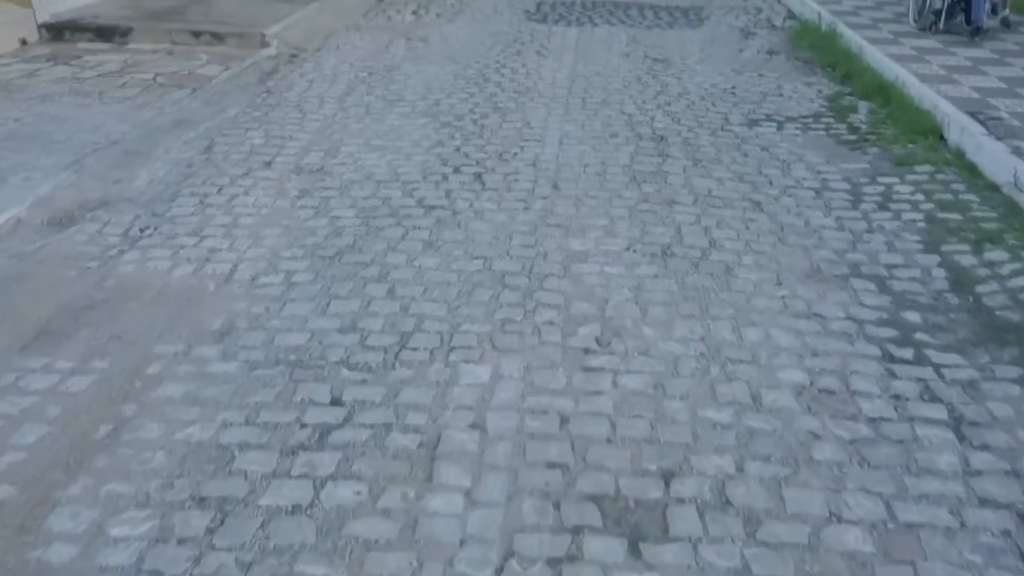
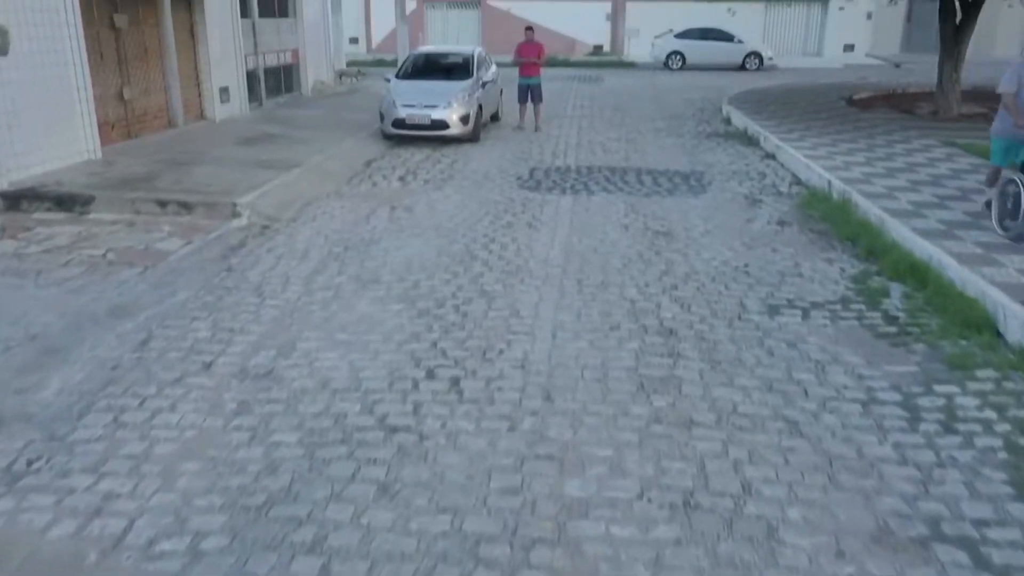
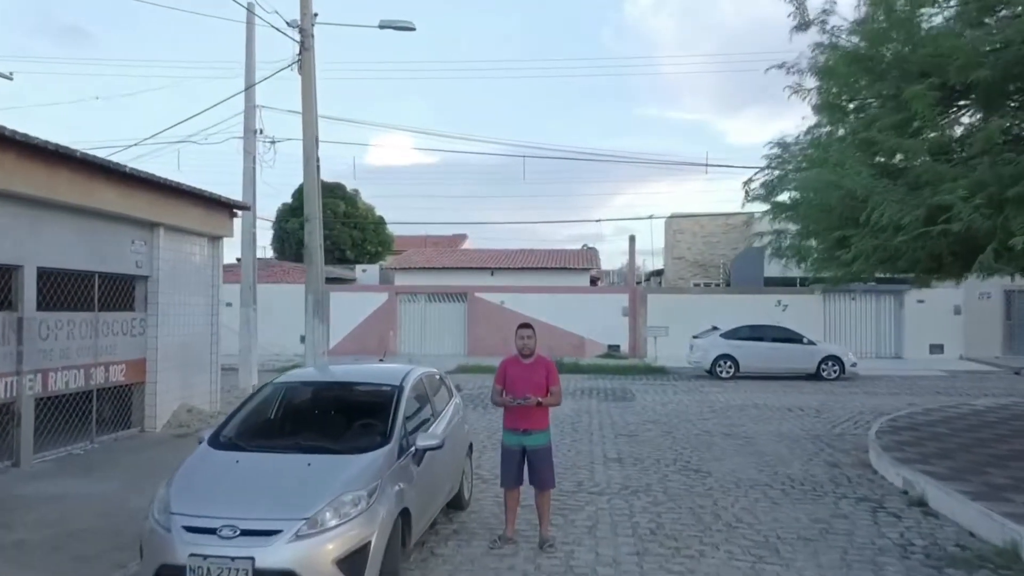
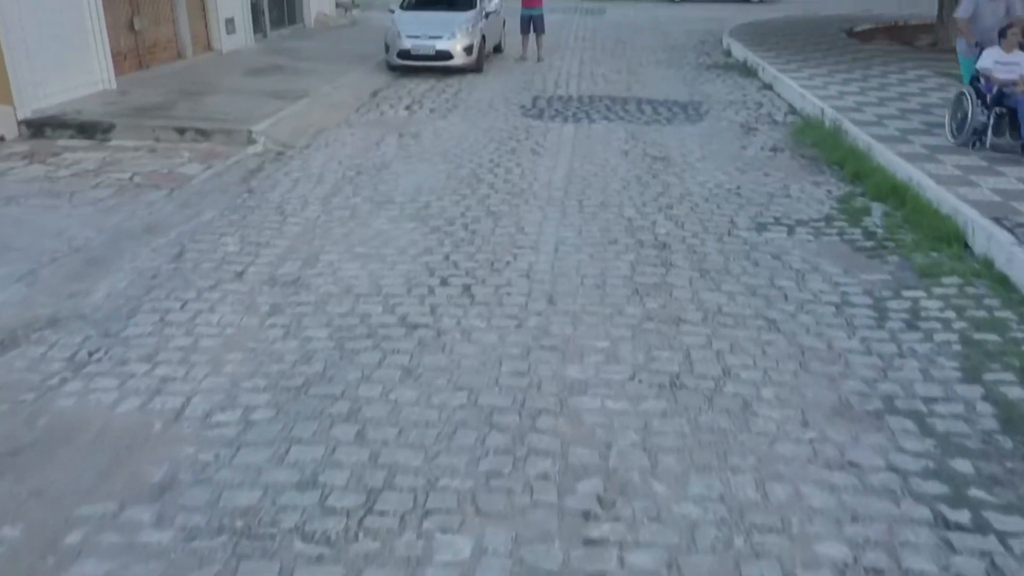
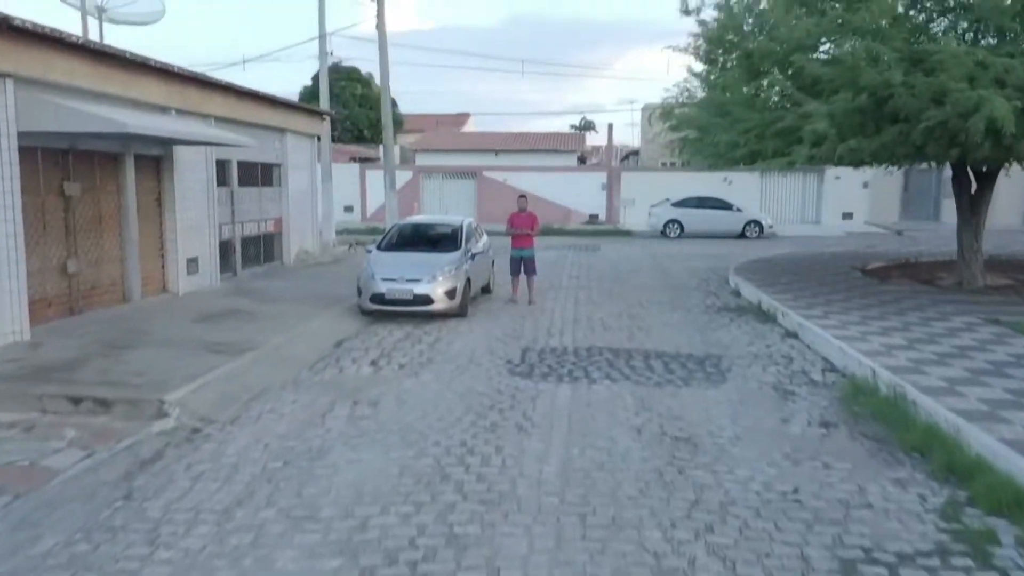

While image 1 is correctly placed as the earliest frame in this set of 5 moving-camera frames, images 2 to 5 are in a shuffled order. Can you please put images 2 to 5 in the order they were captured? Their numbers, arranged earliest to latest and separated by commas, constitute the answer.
4, 2, 5, 3
